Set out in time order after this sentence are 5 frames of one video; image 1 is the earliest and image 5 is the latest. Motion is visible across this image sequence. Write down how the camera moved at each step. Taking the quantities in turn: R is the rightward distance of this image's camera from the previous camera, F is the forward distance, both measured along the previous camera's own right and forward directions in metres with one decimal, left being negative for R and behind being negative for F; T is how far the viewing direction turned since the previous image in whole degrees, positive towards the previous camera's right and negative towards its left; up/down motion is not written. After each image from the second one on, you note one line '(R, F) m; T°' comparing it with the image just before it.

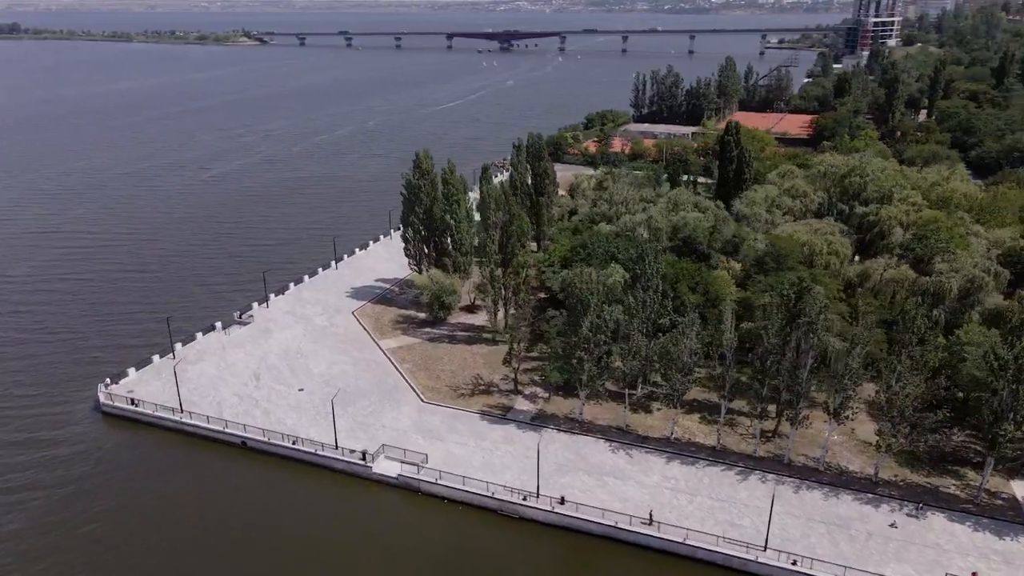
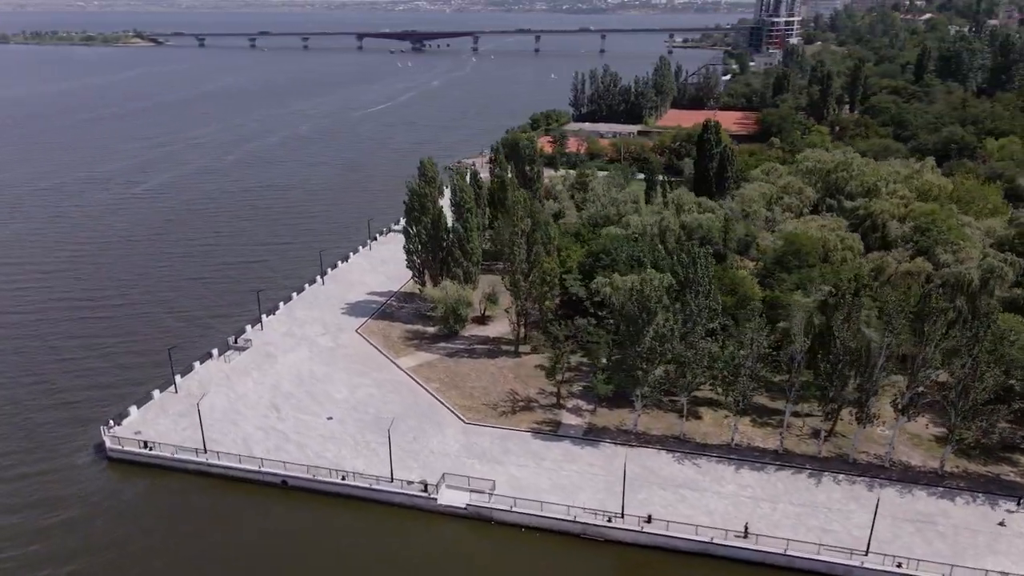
(-5.0, +1.6) m; +7°
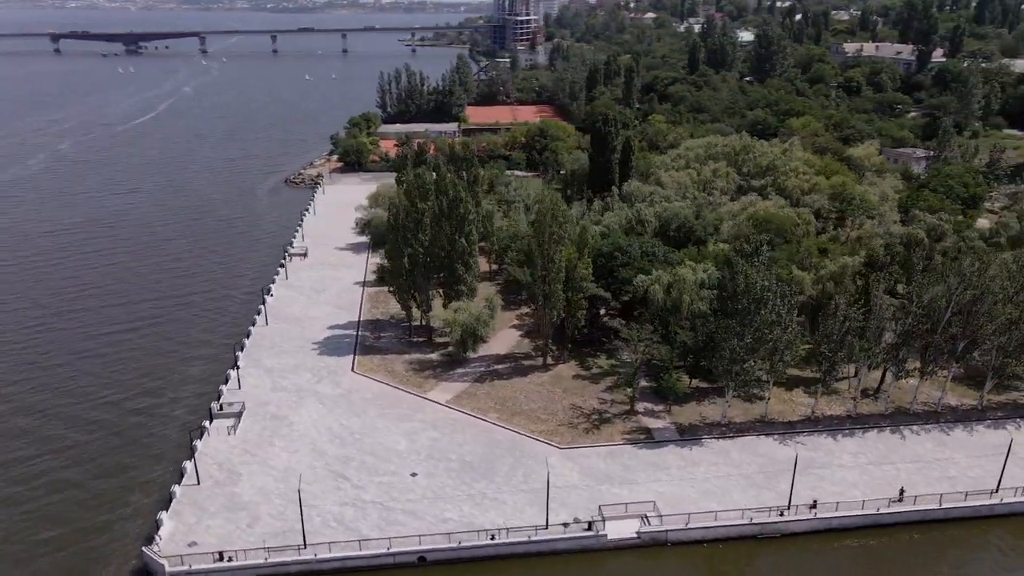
(-11.7, +4.1) m; +20°
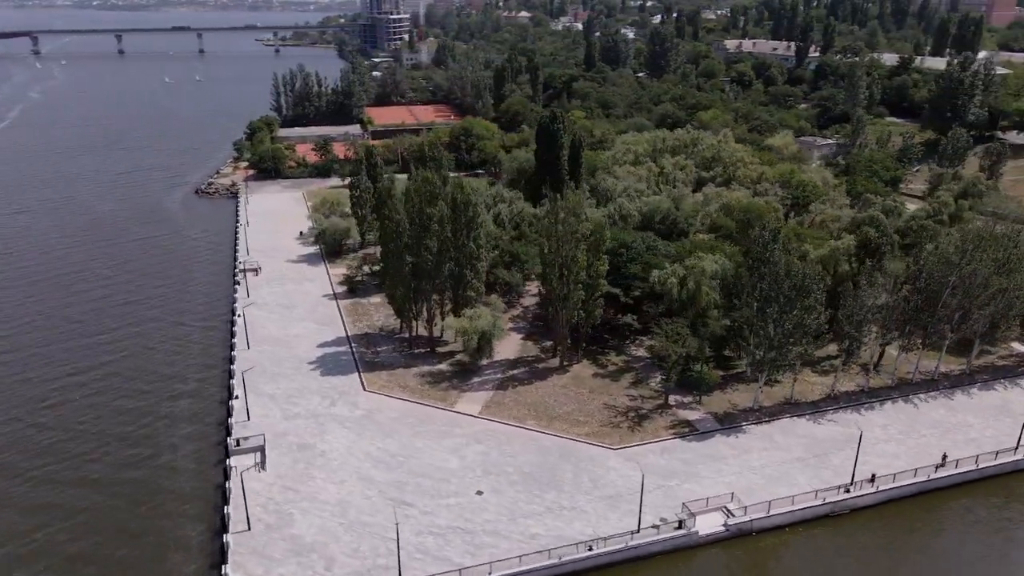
(-6.1, +1.4) m; +10°
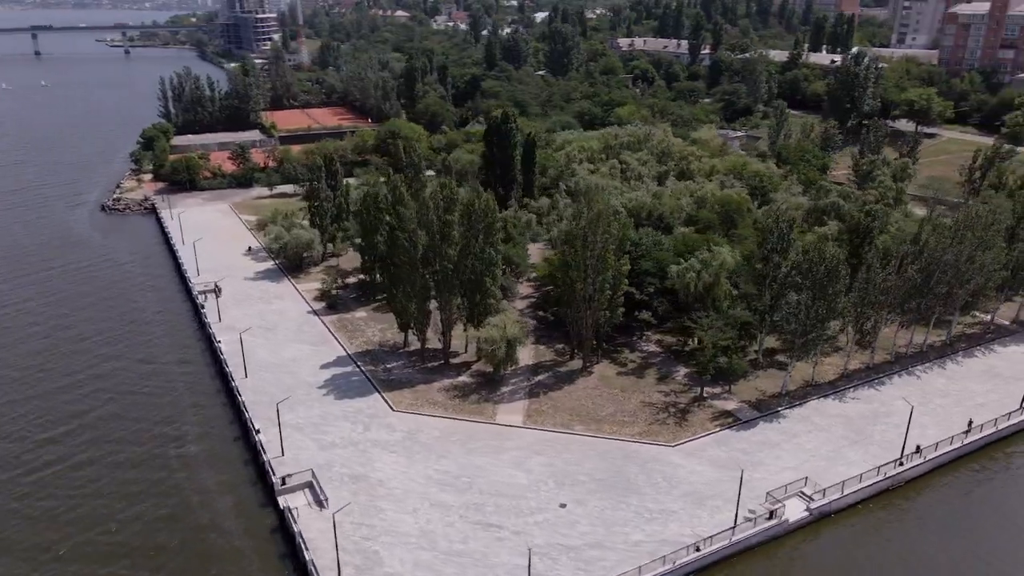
(-6.2, +1.3) m; +10°
